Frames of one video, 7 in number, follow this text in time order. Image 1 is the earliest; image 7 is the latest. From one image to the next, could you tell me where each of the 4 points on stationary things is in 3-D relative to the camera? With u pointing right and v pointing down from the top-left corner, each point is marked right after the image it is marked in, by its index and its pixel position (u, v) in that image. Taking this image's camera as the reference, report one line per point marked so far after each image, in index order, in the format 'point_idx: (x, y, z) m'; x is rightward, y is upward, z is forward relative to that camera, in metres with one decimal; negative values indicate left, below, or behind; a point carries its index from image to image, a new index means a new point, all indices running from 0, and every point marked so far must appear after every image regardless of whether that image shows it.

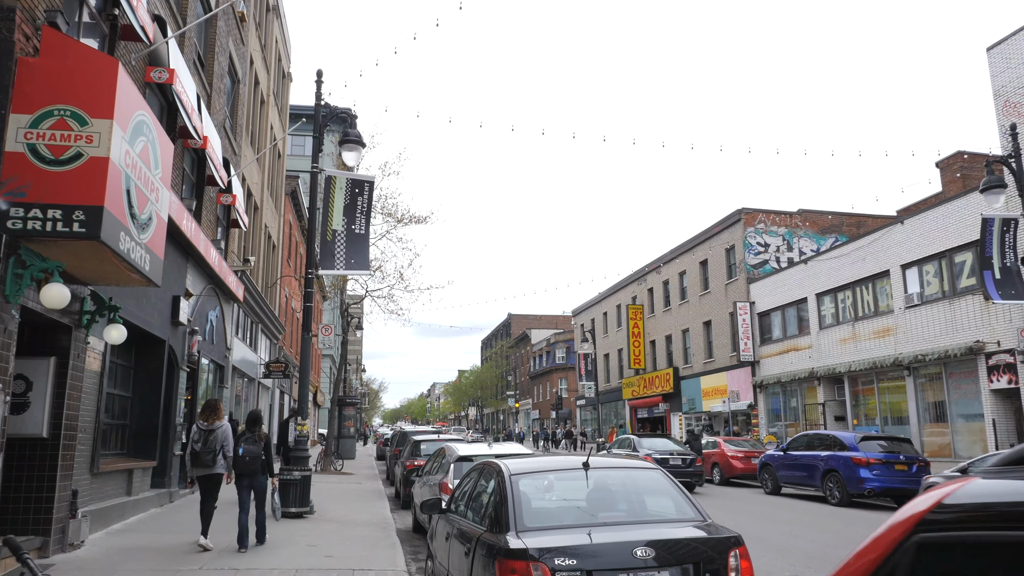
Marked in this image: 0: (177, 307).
0: (-6.2, -0.3, +13.4) m
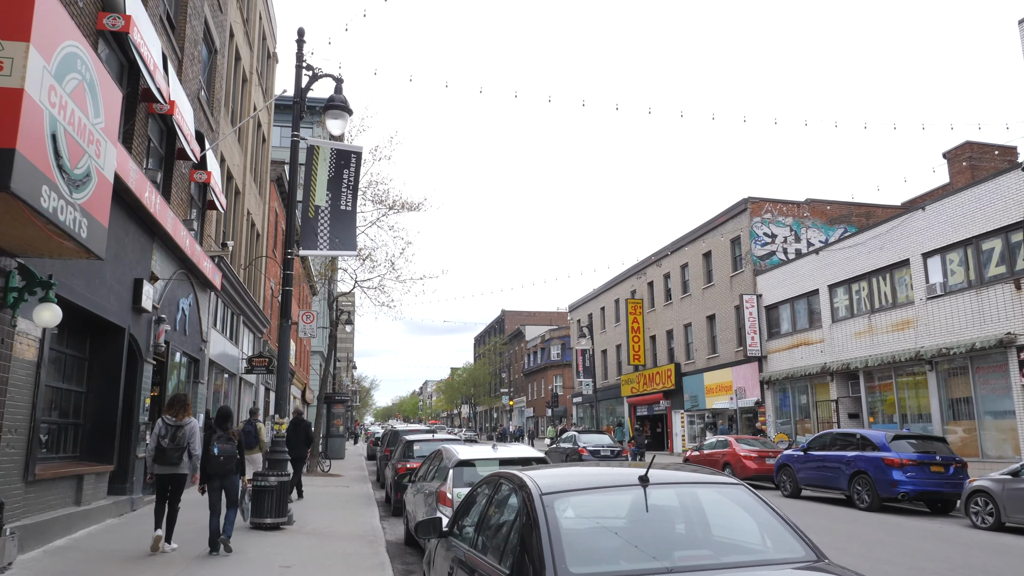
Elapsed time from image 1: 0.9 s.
0: (-6.2, 0.0, +12.0) m
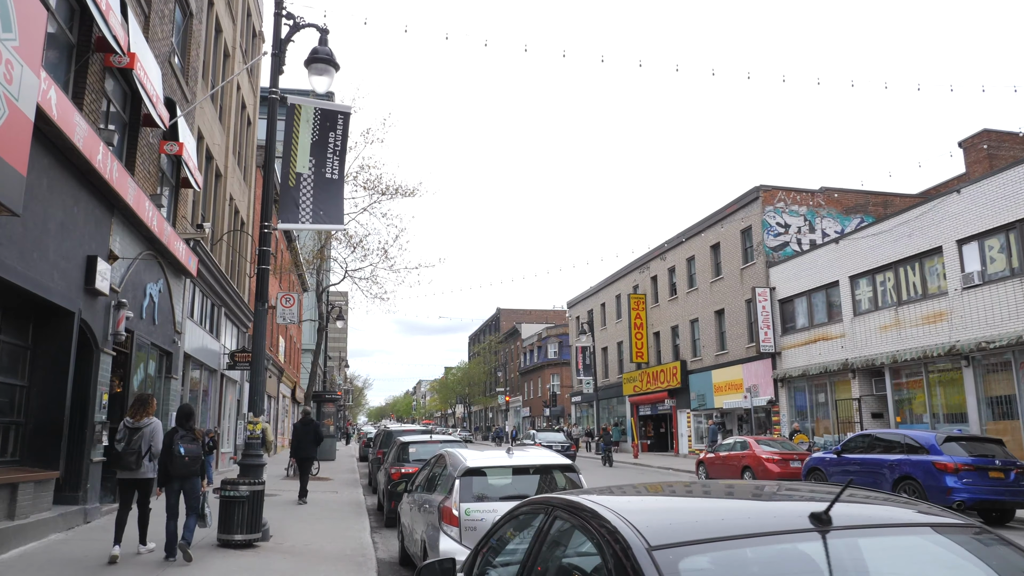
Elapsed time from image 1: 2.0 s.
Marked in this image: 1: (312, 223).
0: (-6.0, +0.3, +10.3) m
1: (-2.9, +1.0, +10.6) m
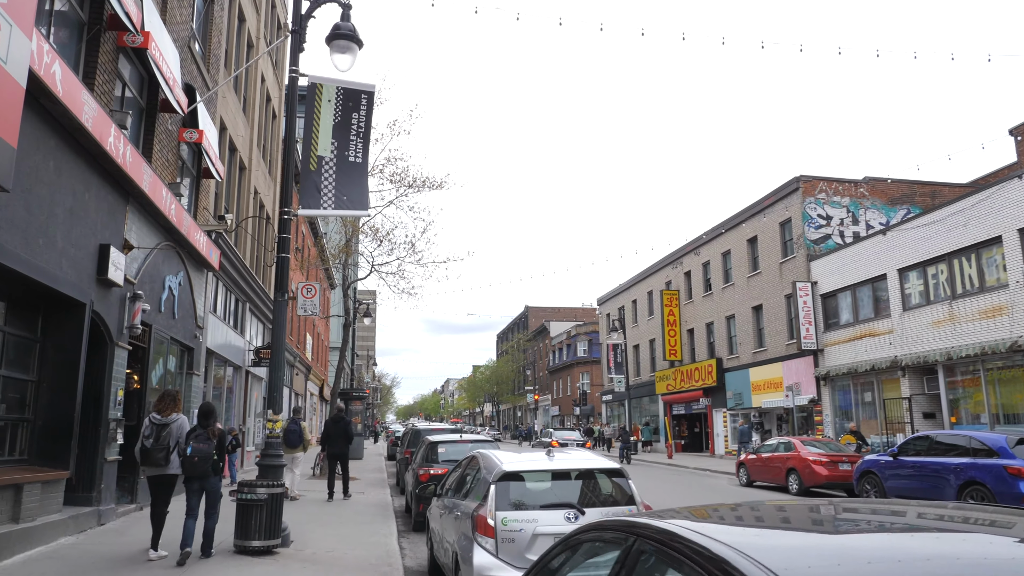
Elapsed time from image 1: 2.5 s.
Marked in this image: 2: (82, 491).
0: (-5.5, +0.4, +9.8) m
1: (-2.4, +1.1, +10.0) m
2: (-5.8, -2.7, +9.8) m
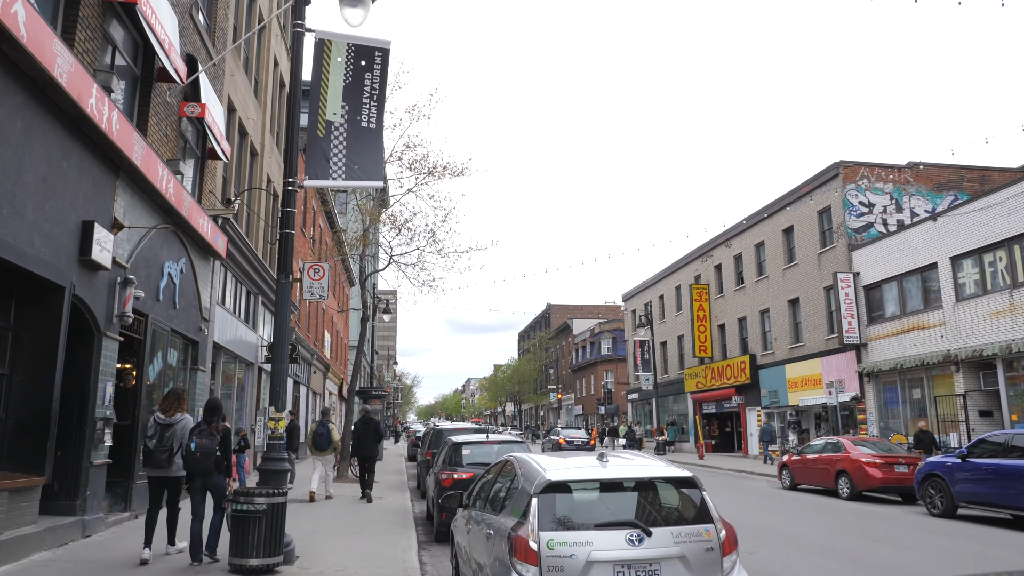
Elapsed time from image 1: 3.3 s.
0: (-5.1, +0.6, +8.7) m
1: (-2.0, +1.3, +8.8) m
2: (-5.4, -2.5, +8.7) m
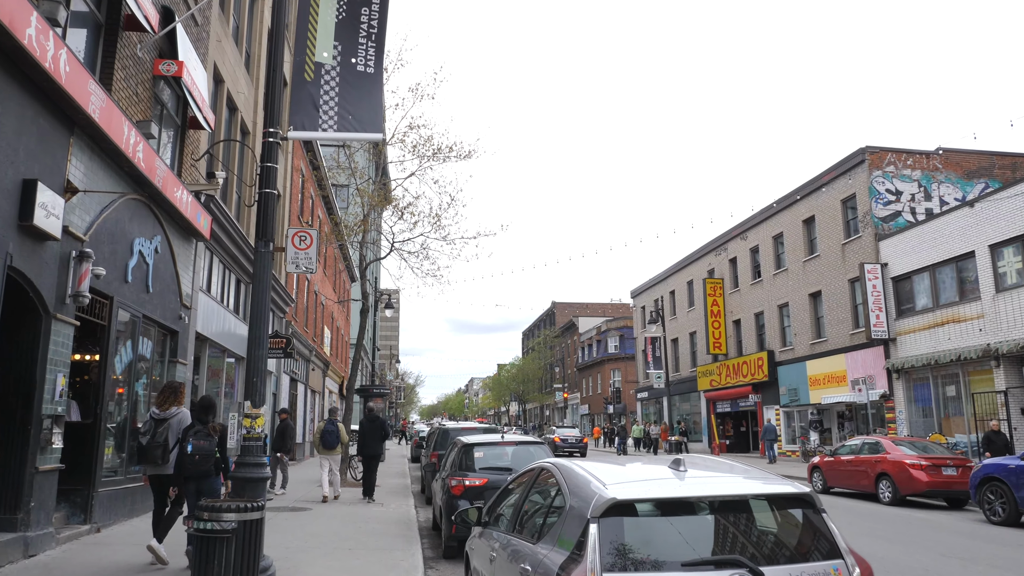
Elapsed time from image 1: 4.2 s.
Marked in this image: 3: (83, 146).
0: (-4.9, +0.9, +7.3) m
1: (-1.8, +1.6, +7.4) m
2: (-5.1, -2.3, +7.3) m
3: (-5.1, +1.7, +8.6) m
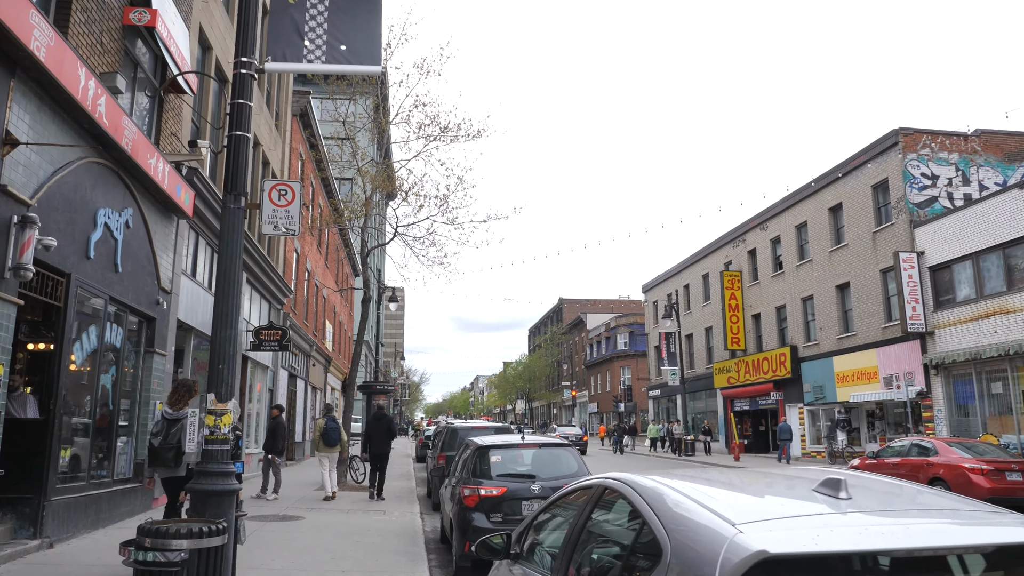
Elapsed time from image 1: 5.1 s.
0: (-4.6, +1.2, +6.0) m
1: (-1.6, +1.9, +6.1) m
2: (-4.9, -2.0, +6.0) m
3: (-4.8, +1.9, +7.2) m
